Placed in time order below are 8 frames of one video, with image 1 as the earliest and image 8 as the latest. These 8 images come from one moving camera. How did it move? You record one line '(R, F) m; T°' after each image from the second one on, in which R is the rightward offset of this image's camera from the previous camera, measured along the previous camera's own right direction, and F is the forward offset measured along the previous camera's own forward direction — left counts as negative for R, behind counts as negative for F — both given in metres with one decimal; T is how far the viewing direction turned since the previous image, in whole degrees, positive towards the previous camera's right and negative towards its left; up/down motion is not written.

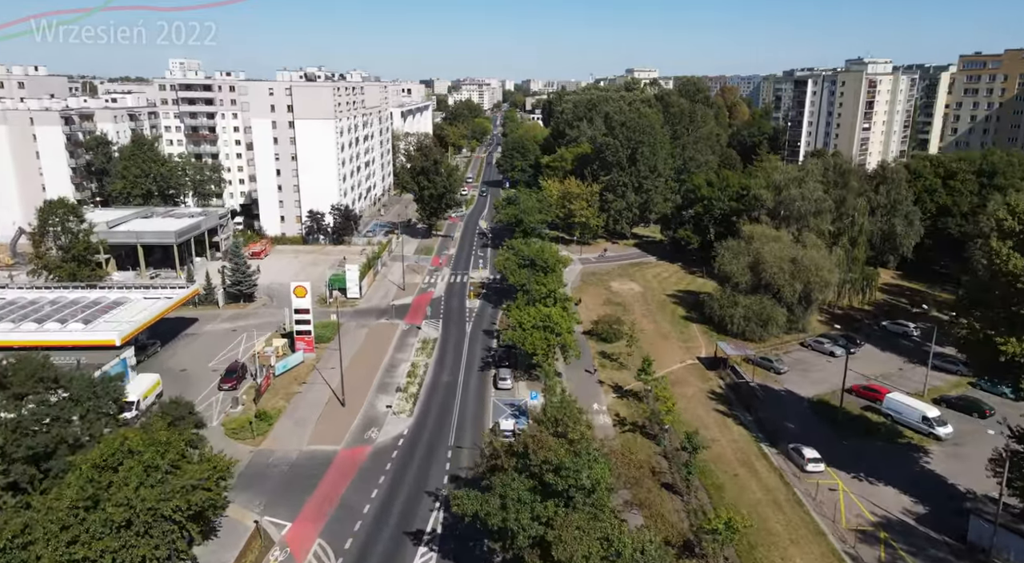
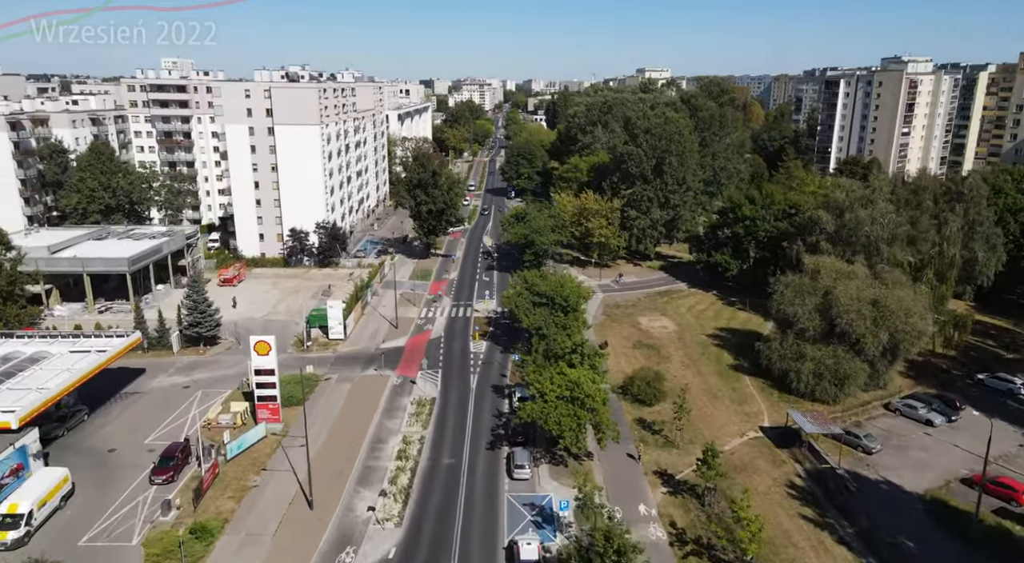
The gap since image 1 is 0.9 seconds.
(-1.0, +11.3) m; 0°
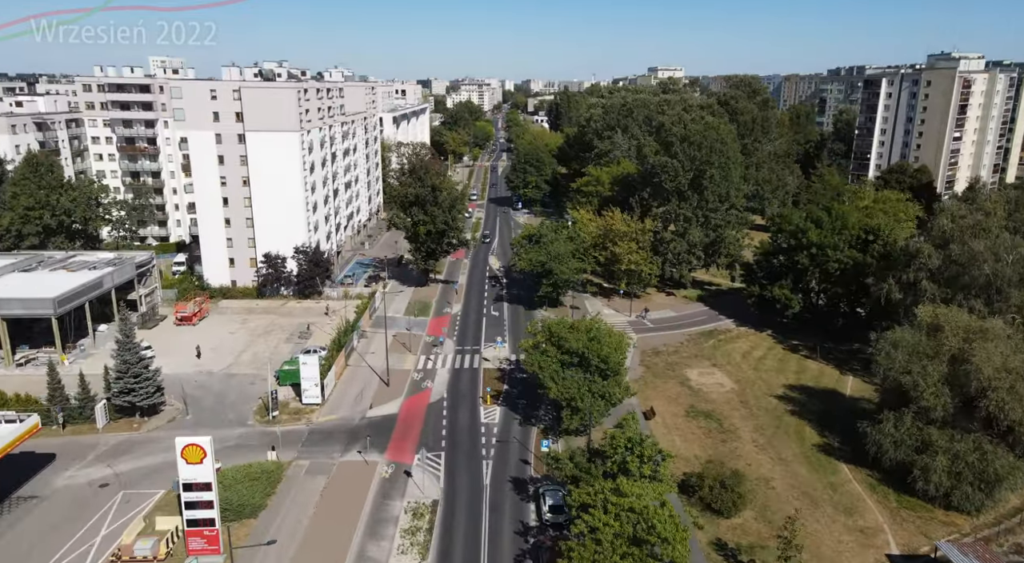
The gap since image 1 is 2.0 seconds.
(-1.5, +12.5) m; 0°
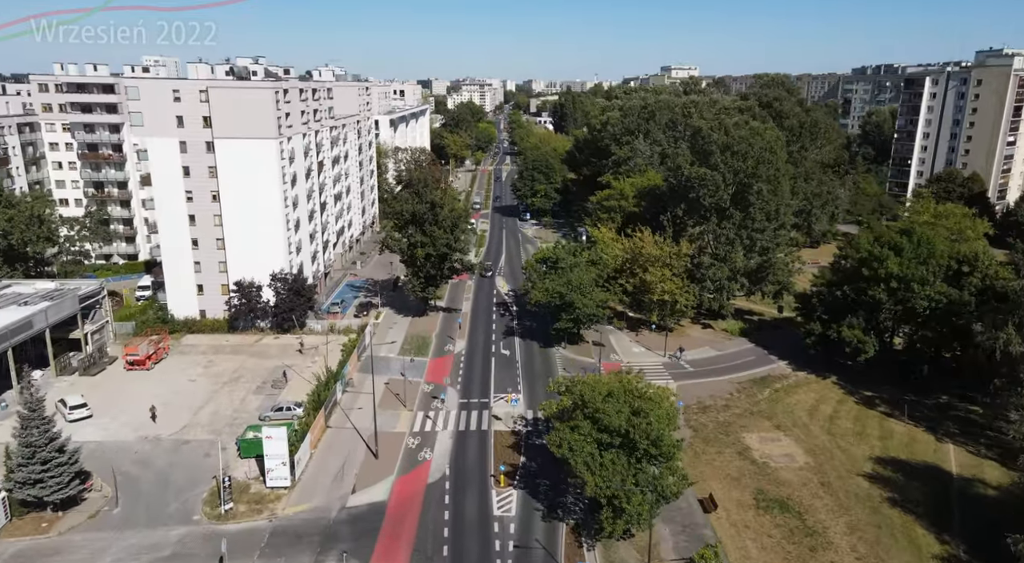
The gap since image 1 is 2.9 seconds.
(-1.0, +10.2) m; 0°
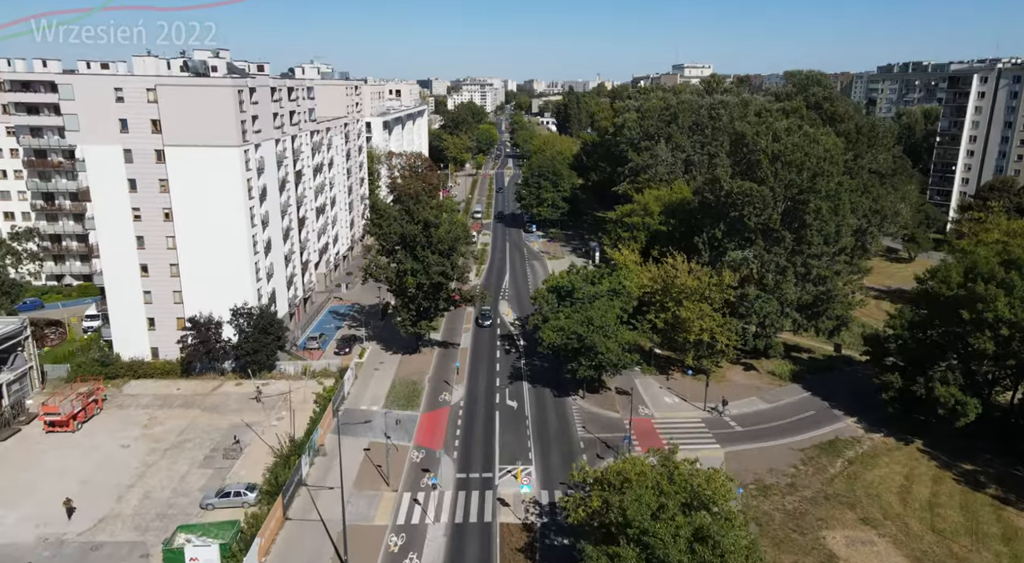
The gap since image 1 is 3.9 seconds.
(-0.5, +10.0) m; 0°
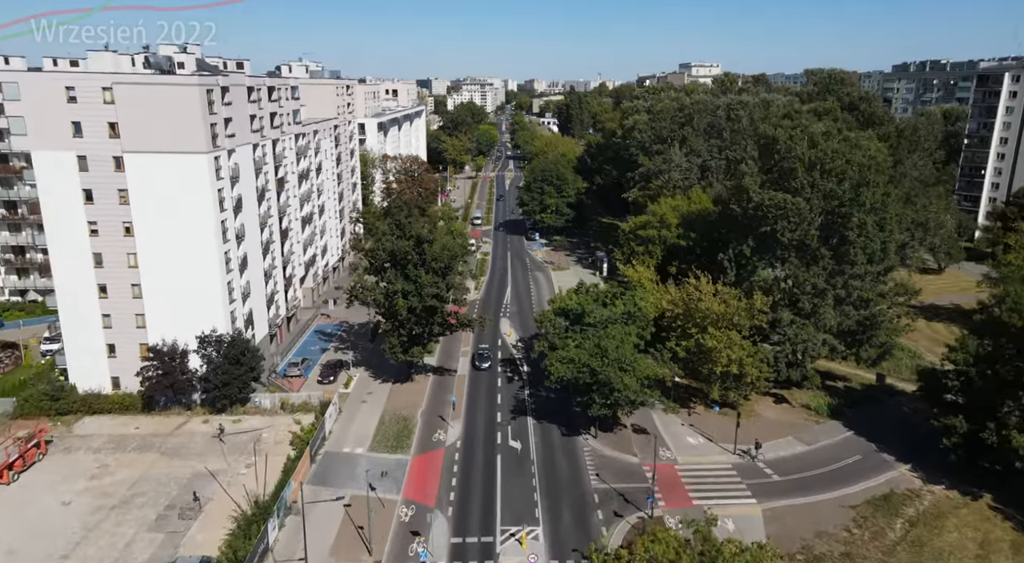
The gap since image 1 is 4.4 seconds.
(-0.2, +5.9) m; 0°
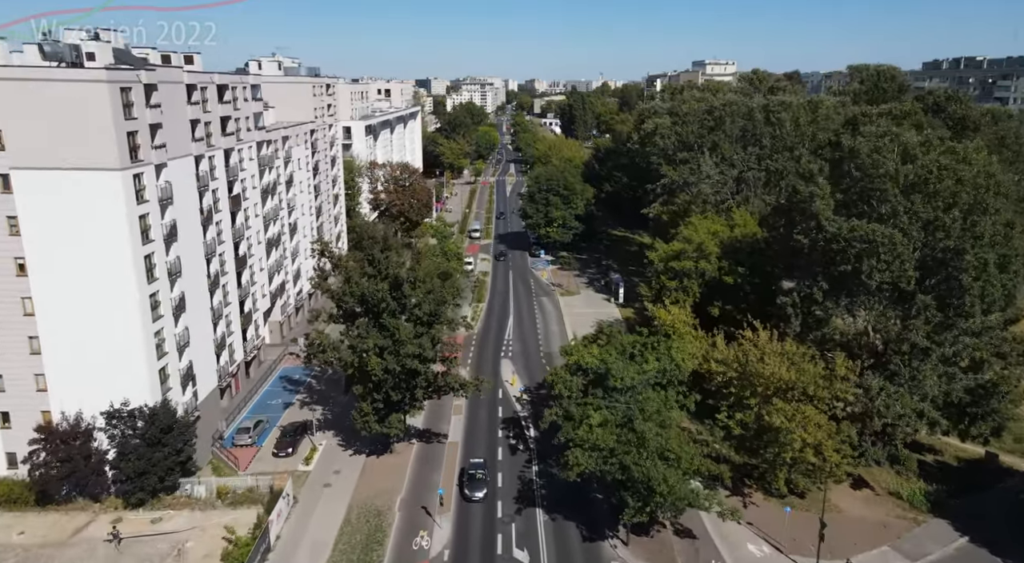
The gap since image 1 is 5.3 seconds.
(-0.2, +10.7) m; 0°
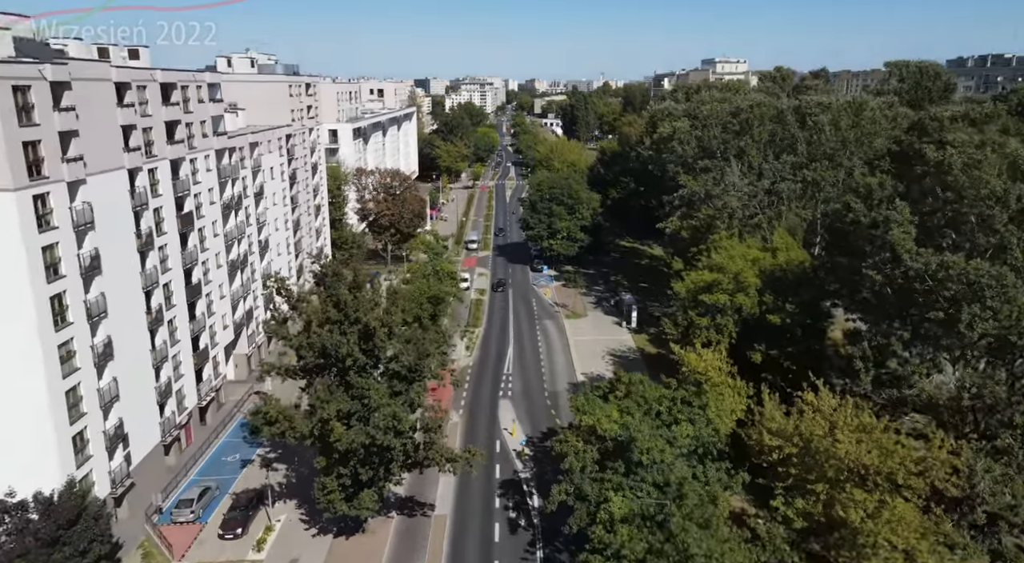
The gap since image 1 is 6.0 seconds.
(0.0, +7.7) m; 0°
